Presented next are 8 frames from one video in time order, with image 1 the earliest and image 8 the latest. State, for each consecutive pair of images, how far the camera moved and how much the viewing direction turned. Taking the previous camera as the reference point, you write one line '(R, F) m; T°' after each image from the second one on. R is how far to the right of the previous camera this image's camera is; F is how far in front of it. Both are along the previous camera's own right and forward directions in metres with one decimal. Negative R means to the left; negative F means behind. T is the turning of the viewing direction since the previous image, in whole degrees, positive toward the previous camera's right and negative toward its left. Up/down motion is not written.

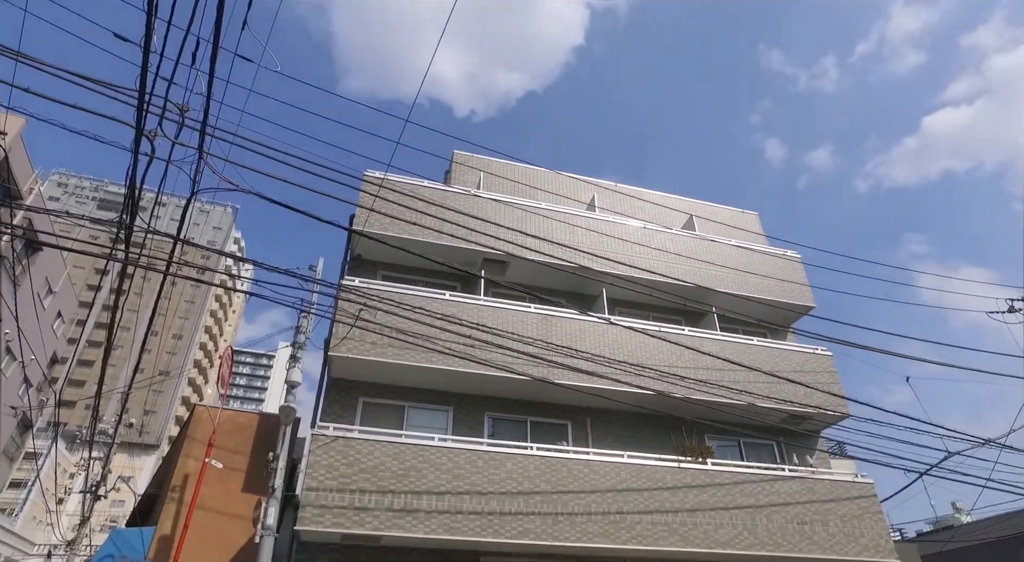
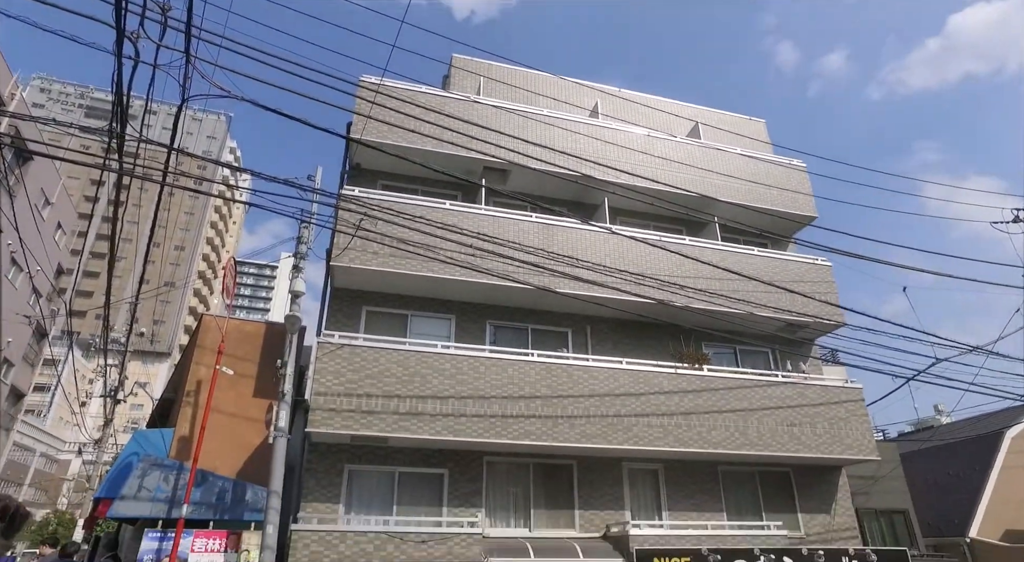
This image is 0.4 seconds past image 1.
(0.0, 0.0) m; 0°
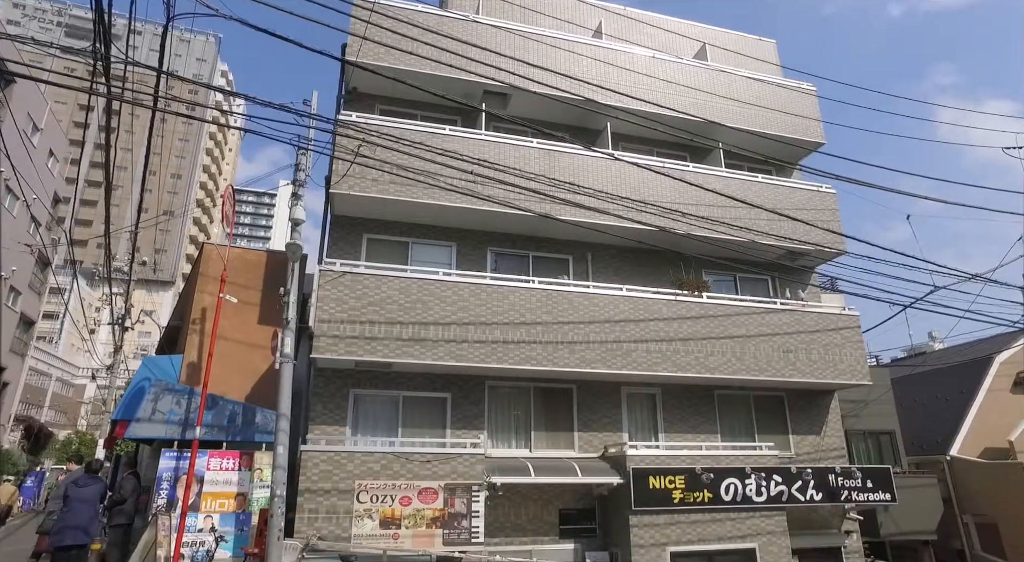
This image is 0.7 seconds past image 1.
(0.0, 0.0) m; 0°
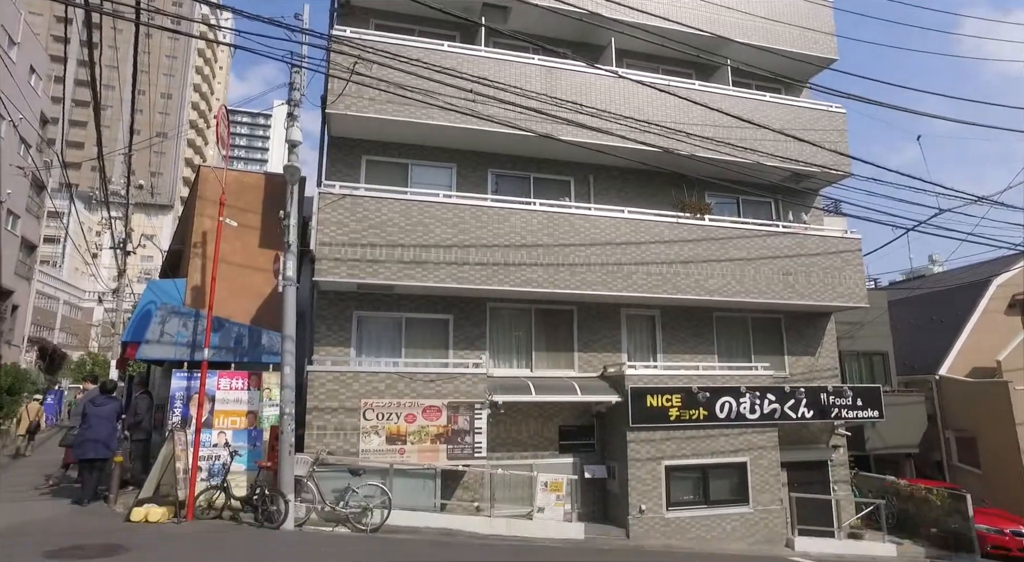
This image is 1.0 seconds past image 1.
(0.0, 0.0) m; 0°
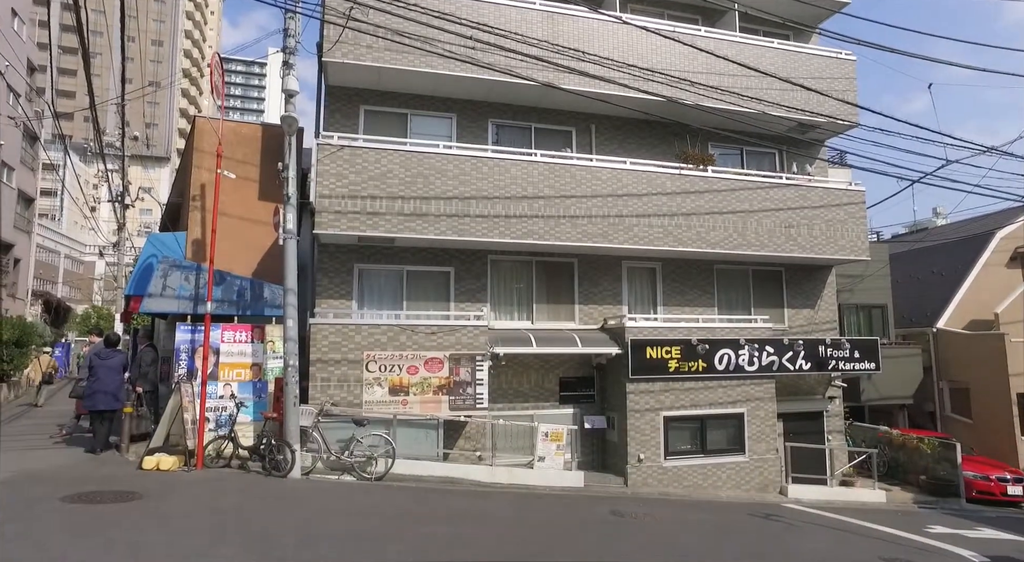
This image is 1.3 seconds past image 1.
(0.0, 0.0) m; 0°
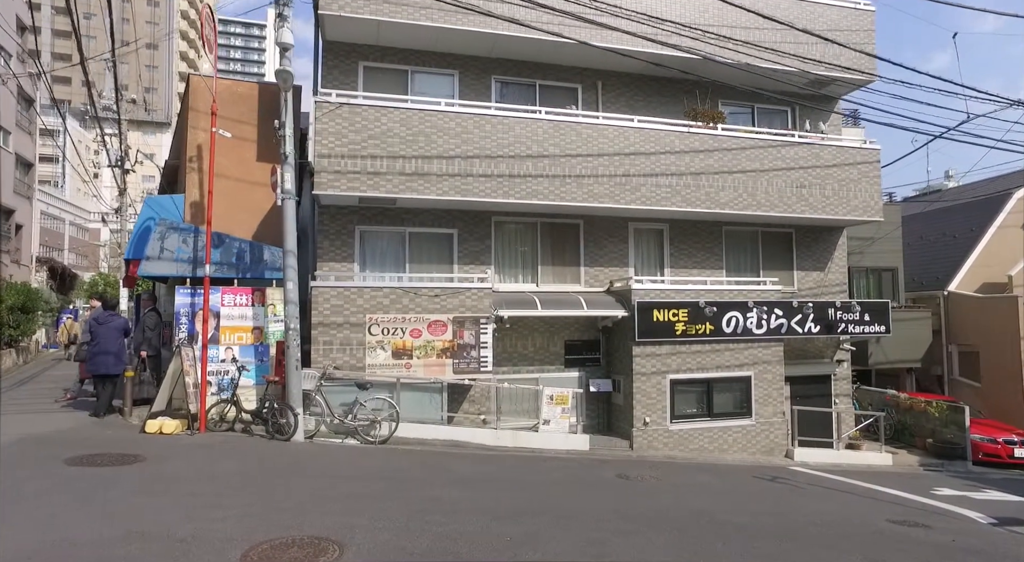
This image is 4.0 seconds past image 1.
(0.0, +0.2) m; 0°
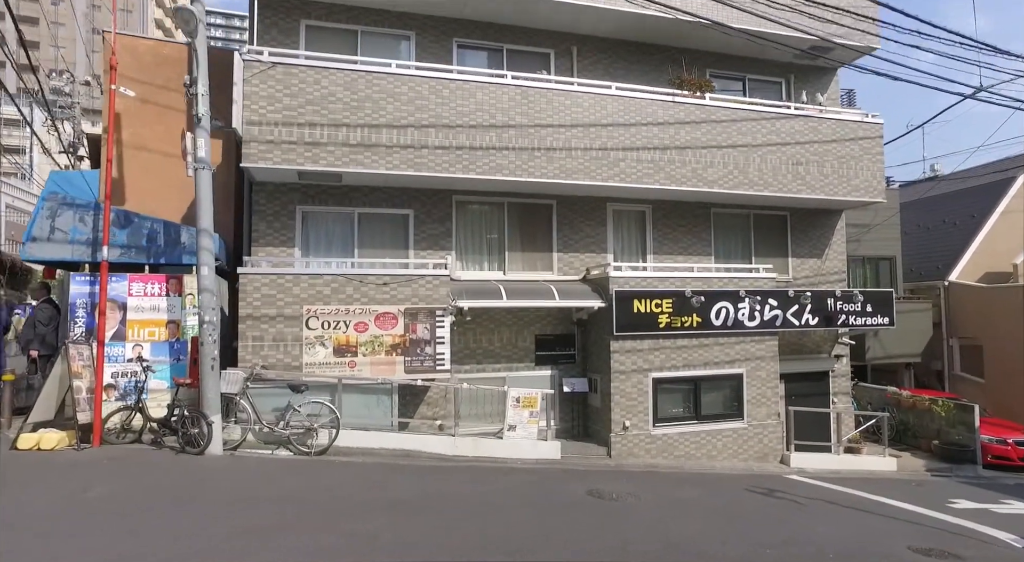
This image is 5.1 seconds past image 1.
(+0.4, +1.3) m; +1°
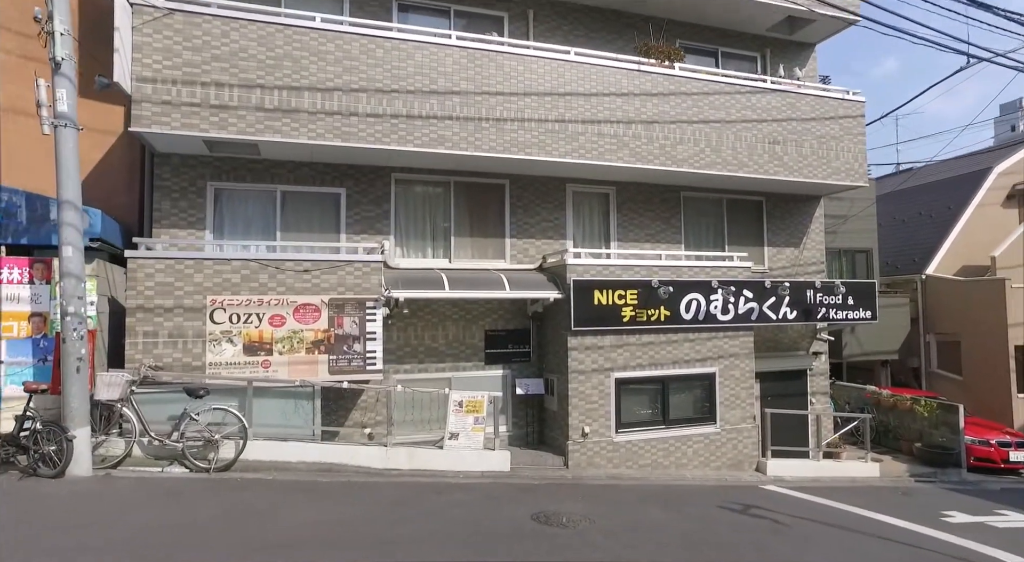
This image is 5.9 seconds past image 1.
(+0.4, +1.2) m; +2°
